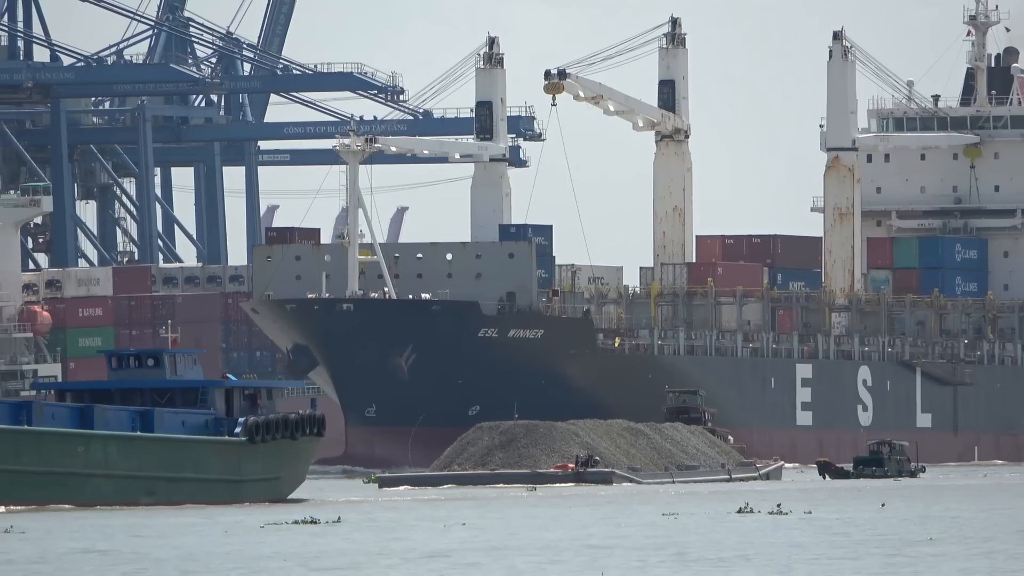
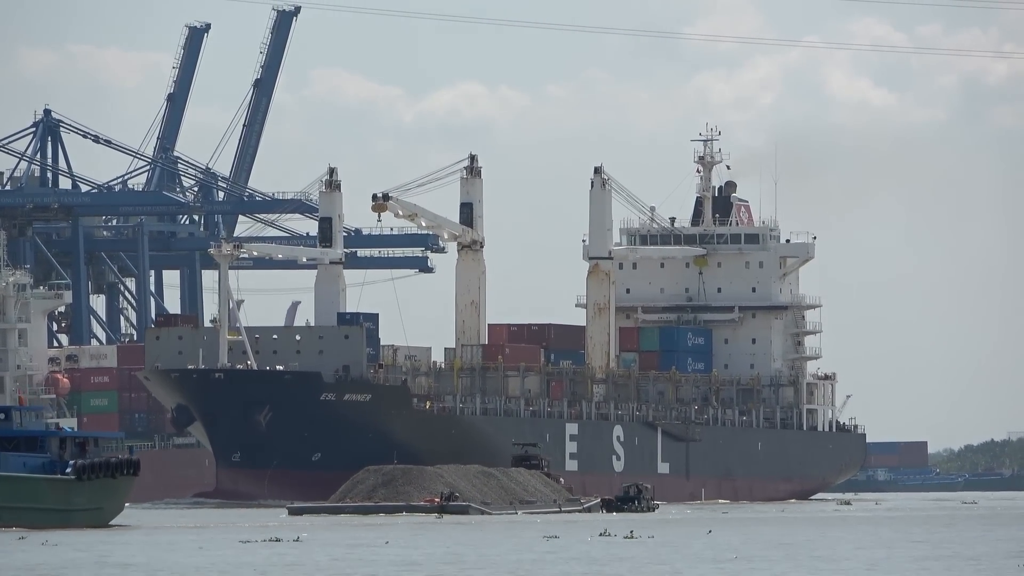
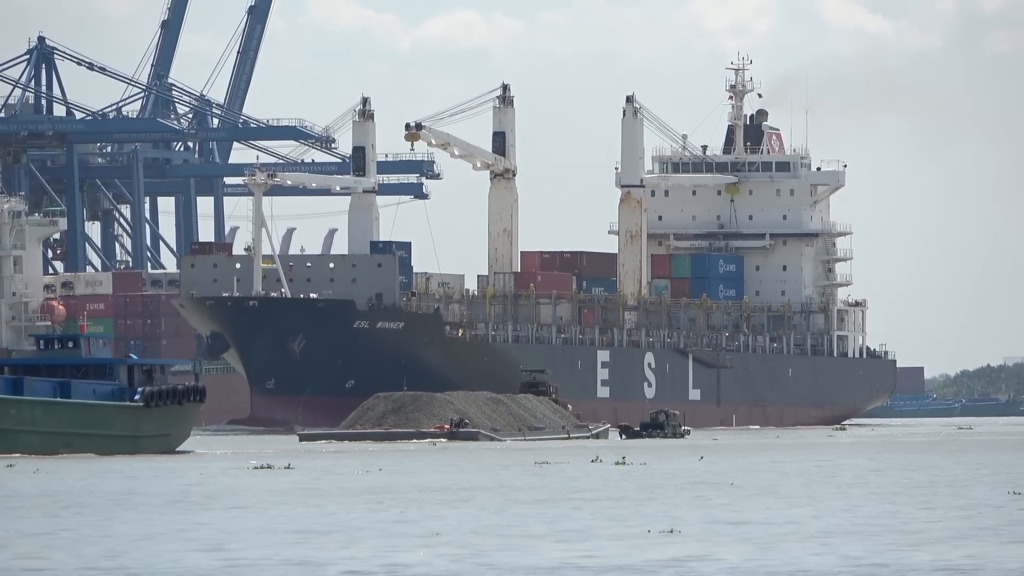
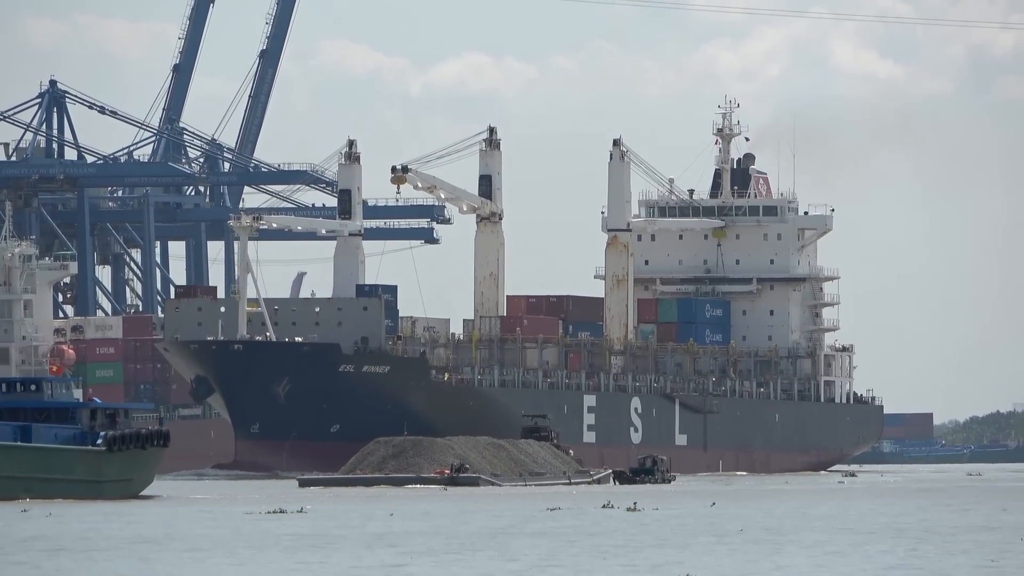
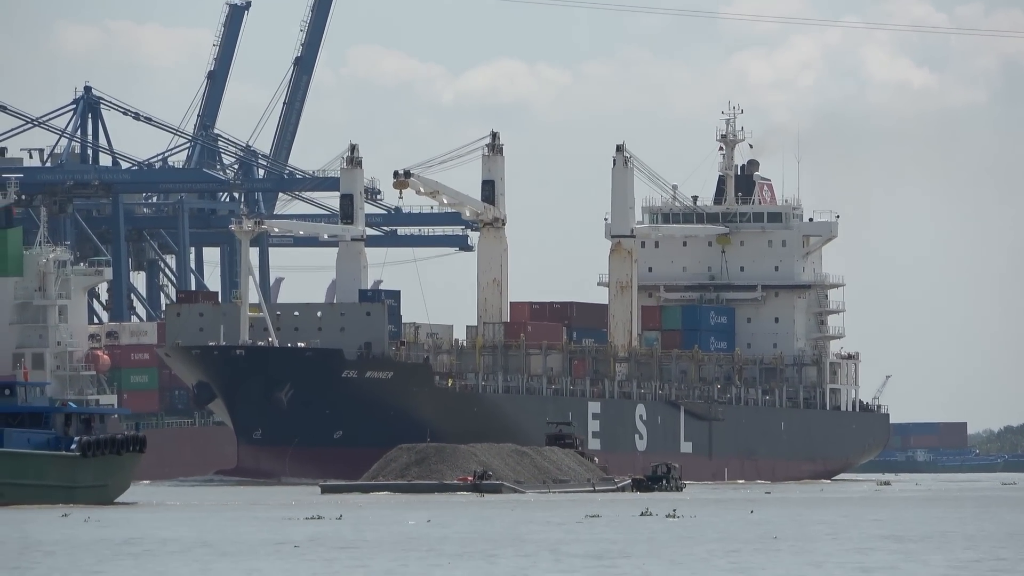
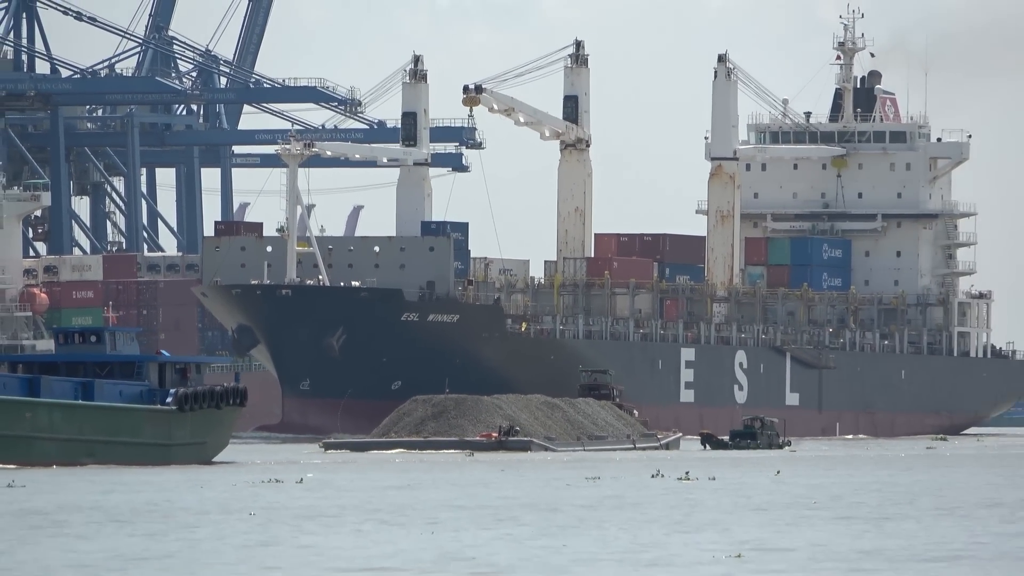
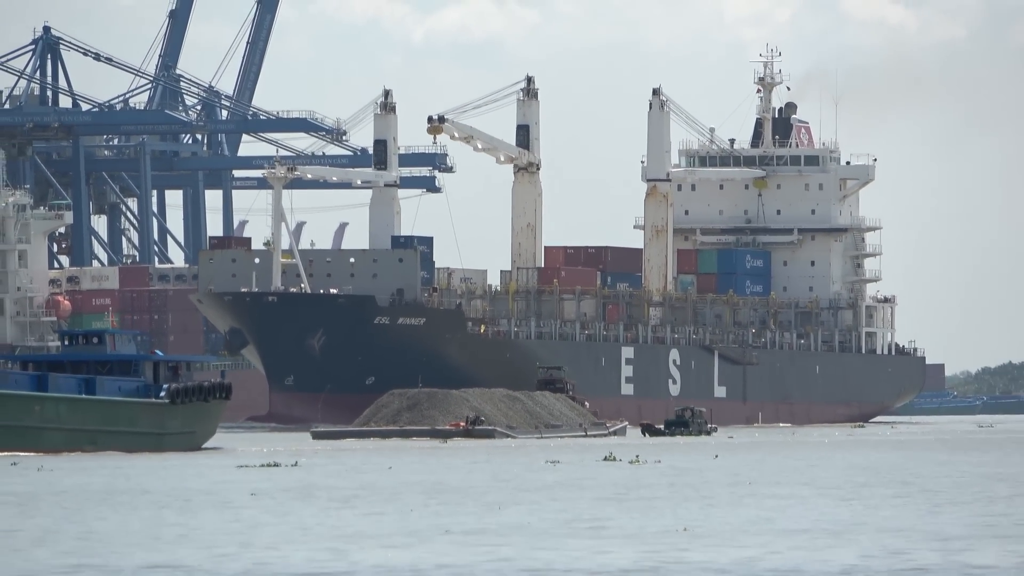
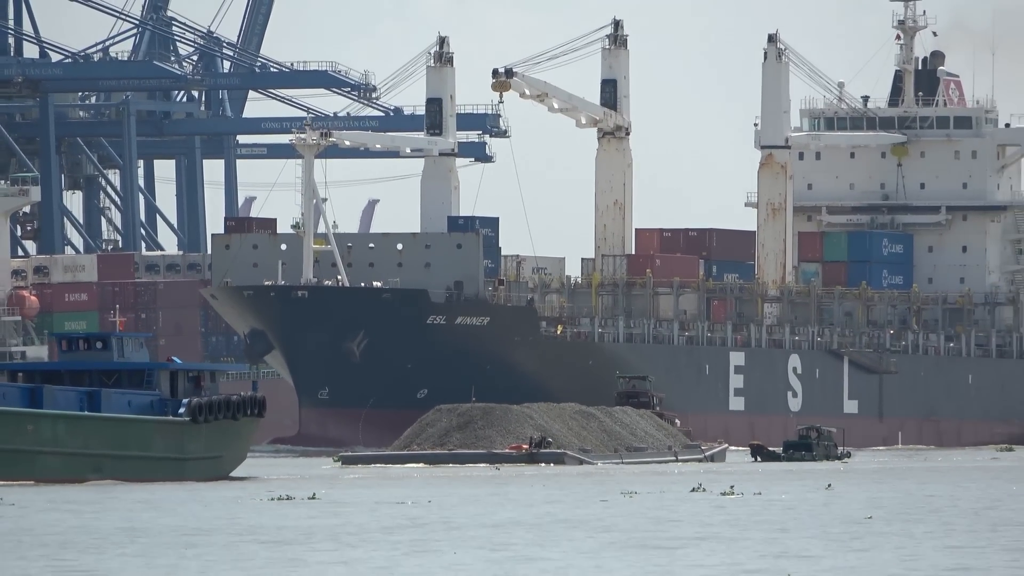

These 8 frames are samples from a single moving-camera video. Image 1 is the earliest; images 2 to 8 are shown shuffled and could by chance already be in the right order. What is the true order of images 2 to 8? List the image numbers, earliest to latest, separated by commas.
8, 6, 7, 3, 4, 2, 5
